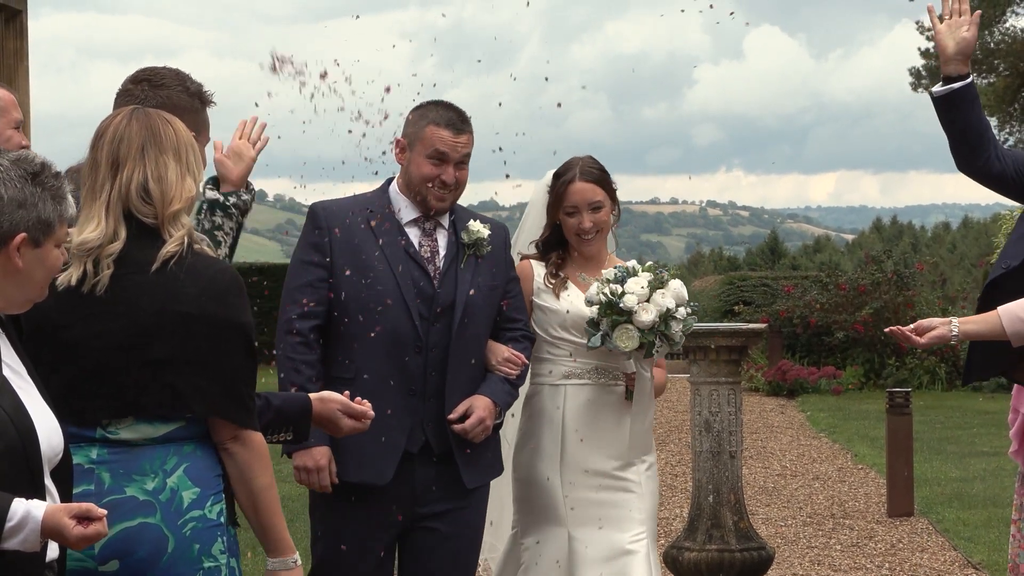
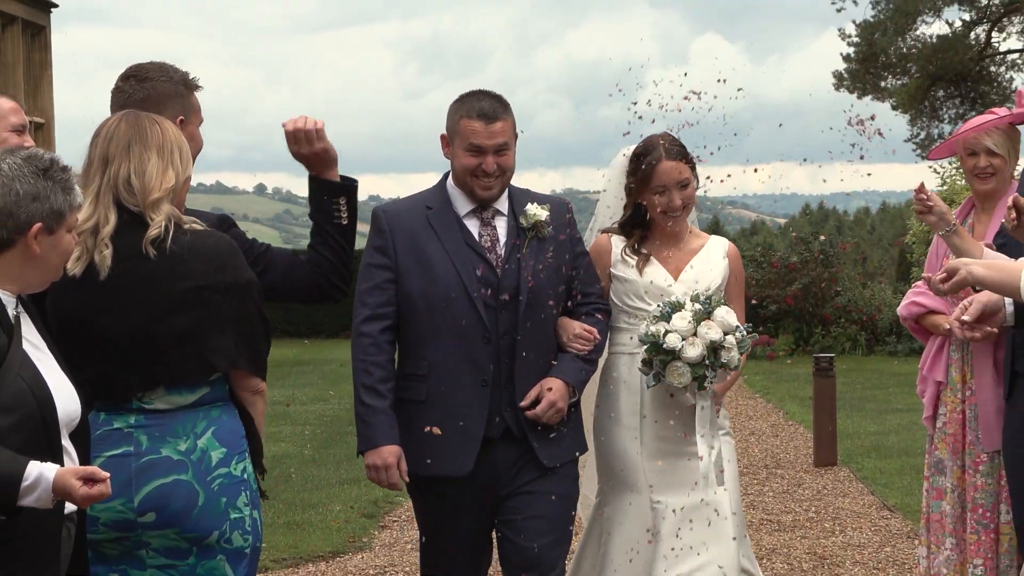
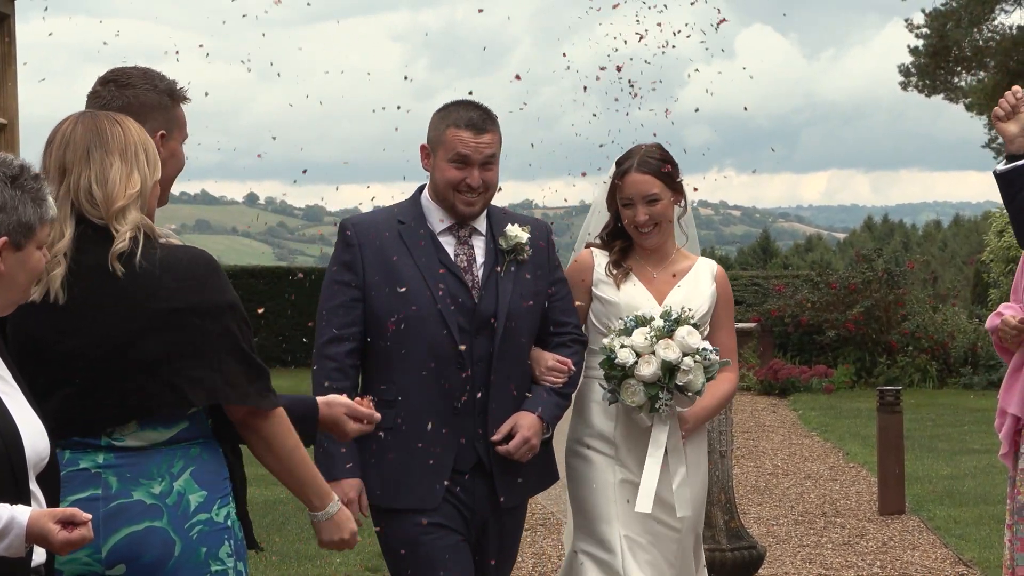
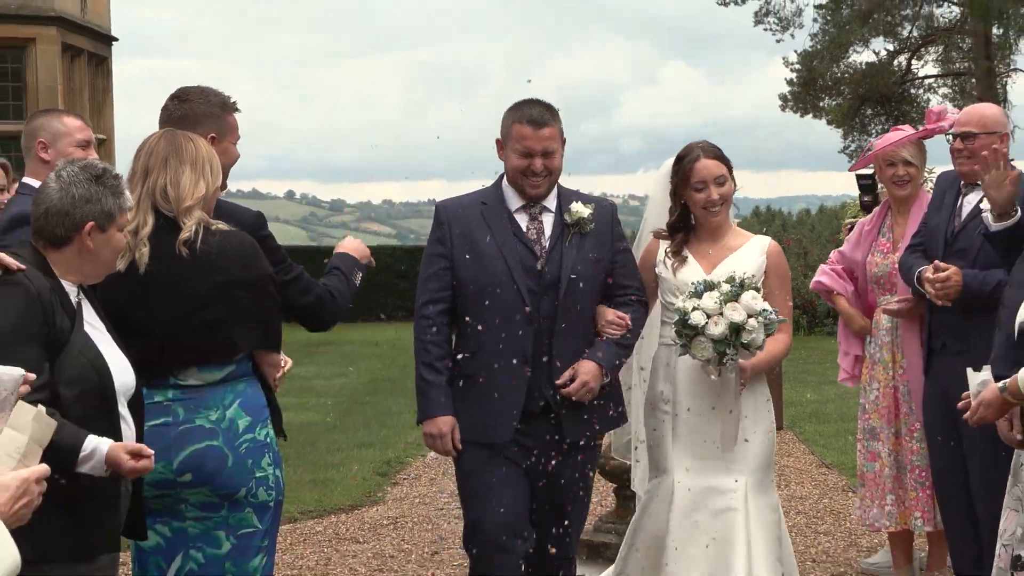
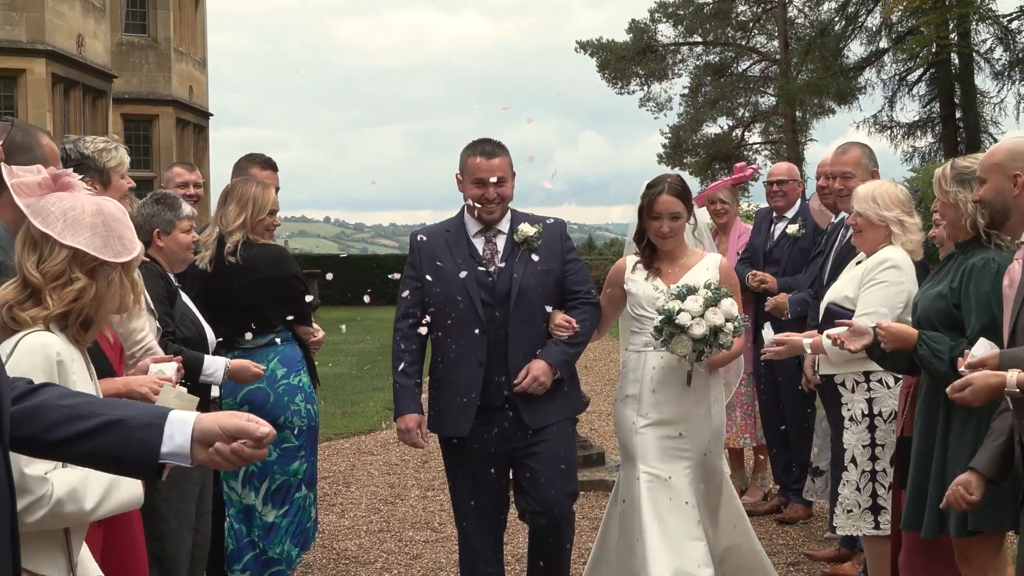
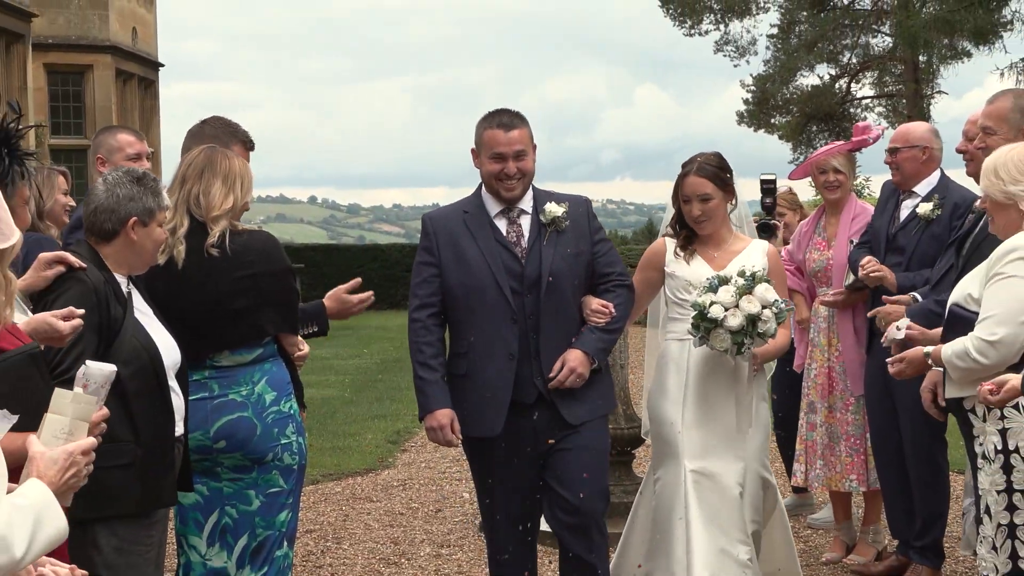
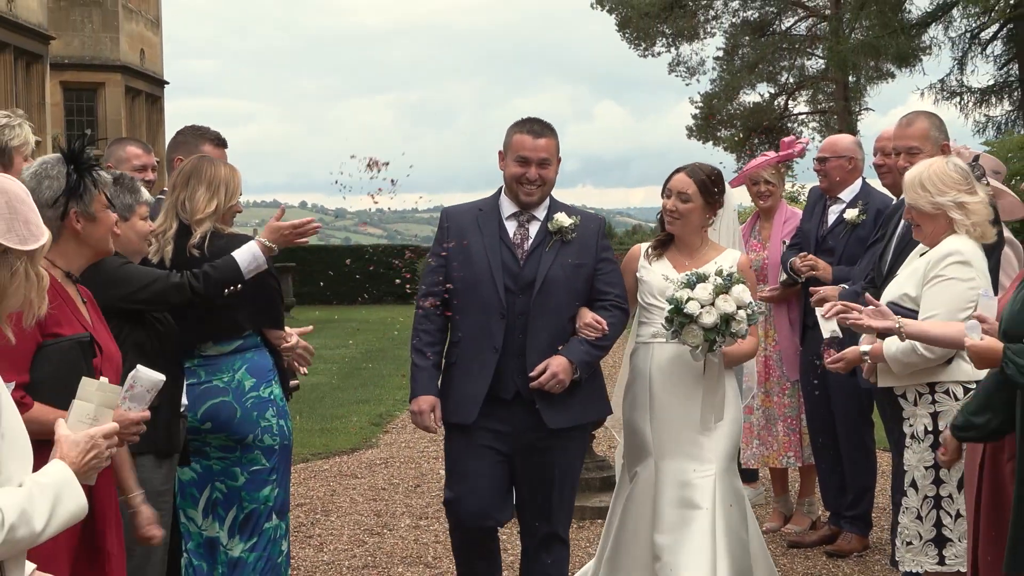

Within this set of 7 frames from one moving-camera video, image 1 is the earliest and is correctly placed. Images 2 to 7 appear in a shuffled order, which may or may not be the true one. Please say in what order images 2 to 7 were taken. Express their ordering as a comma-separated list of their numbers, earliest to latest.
3, 2, 4, 6, 7, 5
